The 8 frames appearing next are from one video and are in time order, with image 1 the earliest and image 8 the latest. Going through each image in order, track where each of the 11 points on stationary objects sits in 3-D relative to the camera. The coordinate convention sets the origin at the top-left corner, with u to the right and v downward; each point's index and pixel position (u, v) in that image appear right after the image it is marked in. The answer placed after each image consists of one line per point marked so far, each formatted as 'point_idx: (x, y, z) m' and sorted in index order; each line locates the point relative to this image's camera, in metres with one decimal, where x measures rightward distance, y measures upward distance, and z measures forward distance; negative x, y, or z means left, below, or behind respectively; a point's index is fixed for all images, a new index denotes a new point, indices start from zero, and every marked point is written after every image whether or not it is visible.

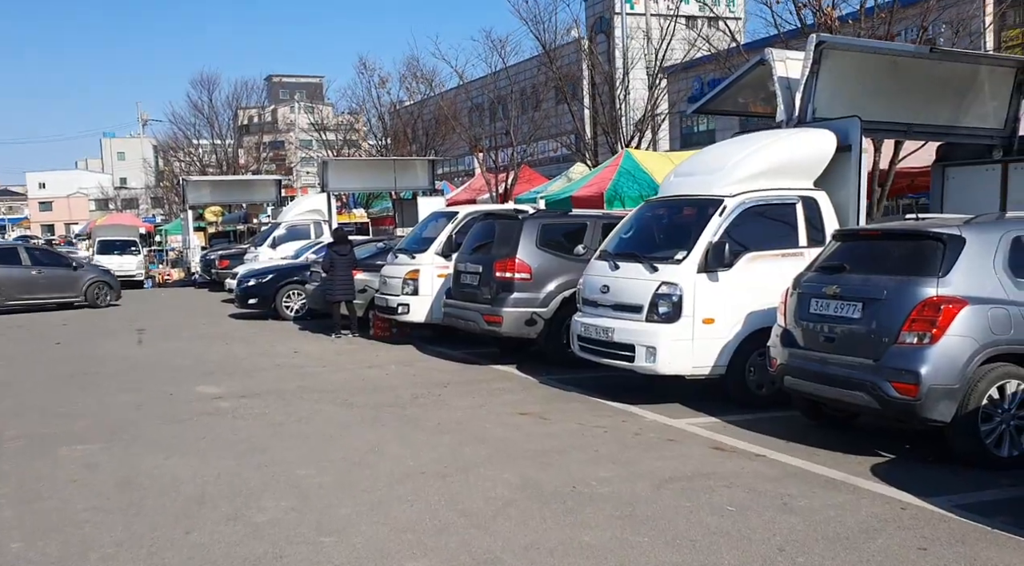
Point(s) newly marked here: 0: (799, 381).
0: (+2.0, -0.7, +6.3) m
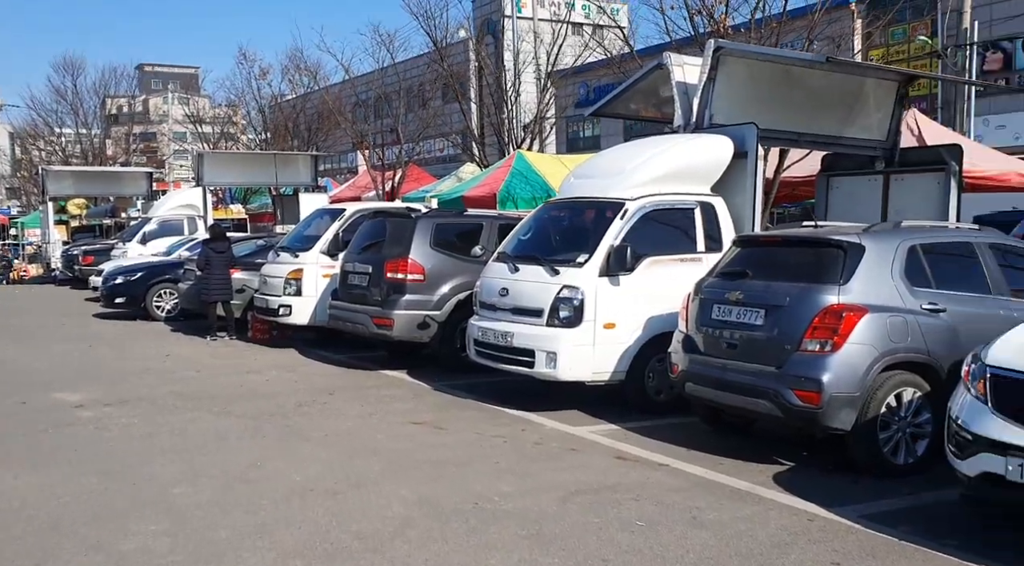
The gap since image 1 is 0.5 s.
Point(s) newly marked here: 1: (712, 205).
0: (+1.3, -0.7, +6.1) m
1: (+2.0, +0.8, +8.5) m
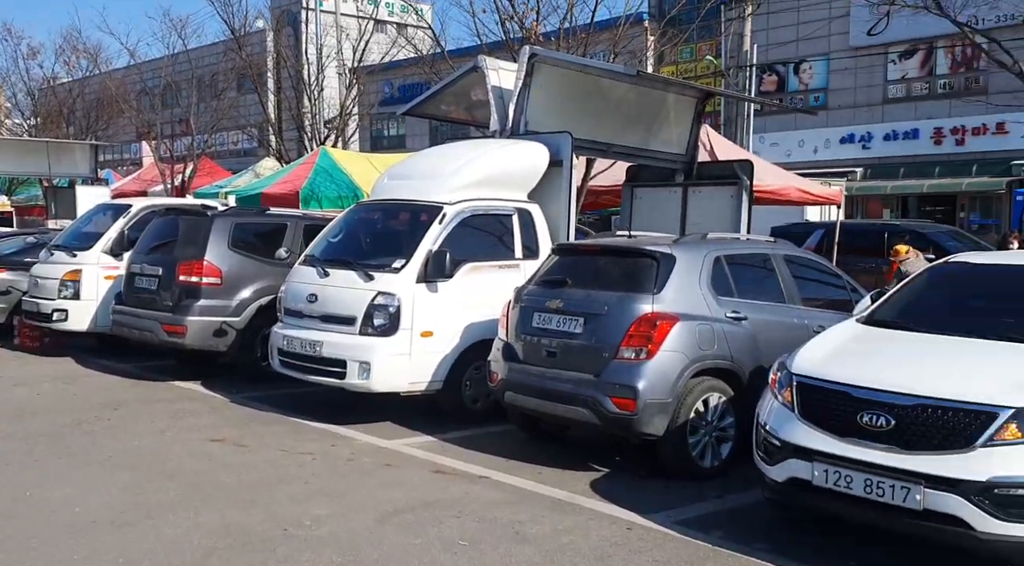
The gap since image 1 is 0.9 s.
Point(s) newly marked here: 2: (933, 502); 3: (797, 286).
0: (0.0, -0.8, +6.0) m
1: (+0.2, +0.7, +8.5) m
2: (+1.7, -0.9, +3.6) m
3: (+2.2, 0.0, +6.6) m
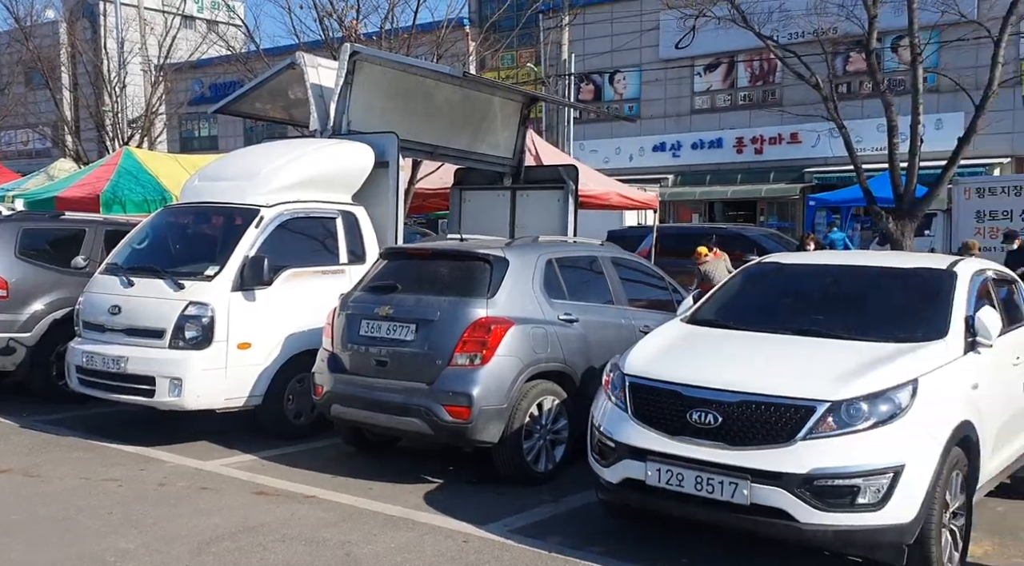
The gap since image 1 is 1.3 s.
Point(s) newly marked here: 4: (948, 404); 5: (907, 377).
0: (-1.1, -0.8, +5.7) m
1: (-1.5, +0.7, +8.1) m
2: (+1.1, -0.9, +3.7) m
3: (+0.9, 0.0, +6.7) m
4: (+1.9, -0.5, +3.8) m
5: (+1.7, -0.4, +3.8) m
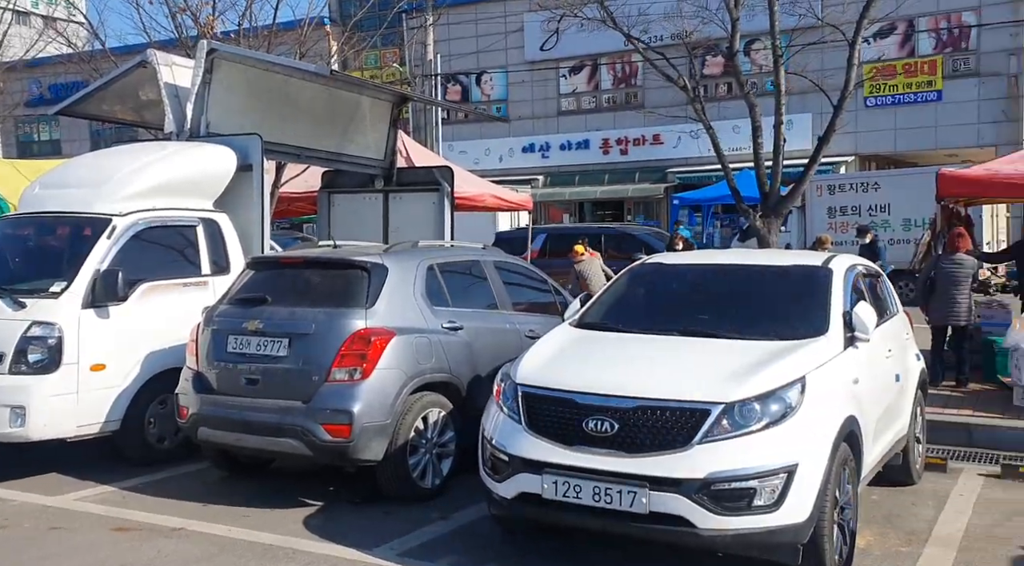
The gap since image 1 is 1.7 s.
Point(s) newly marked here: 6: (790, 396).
0: (-1.8, -0.9, +5.3) m
1: (-2.6, +0.5, +7.6) m
2: (+0.6, -0.9, +3.6) m
3: (0.0, -0.1, +6.6) m
4: (+1.5, -0.5, +3.9) m
5: (+1.3, -0.4, +3.8) m
6: (+1.2, -0.5, +3.7) m
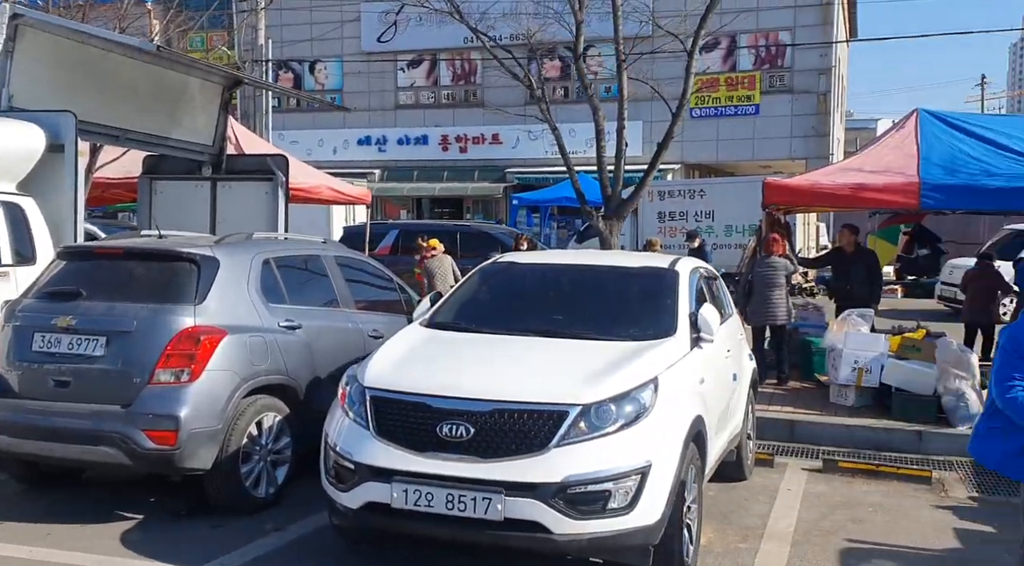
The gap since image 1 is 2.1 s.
0: (-2.7, -0.9, +4.7) m
1: (-3.9, +0.6, +6.8) m
2: (0.0, -0.9, +3.5) m
3: (-1.2, 0.0, +6.3) m
4: (+0.8, -0.5, +3.9) m
5: (+0.6, -0.4, +3.8) m
6: (+0.6, -0.5, +3.7) m
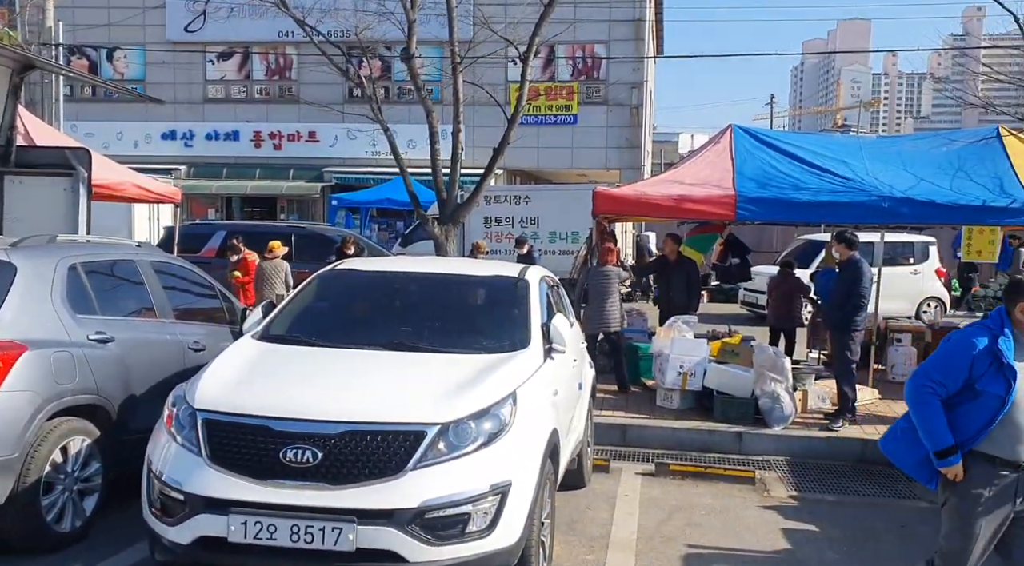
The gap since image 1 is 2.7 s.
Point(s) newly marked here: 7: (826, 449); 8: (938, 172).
0: (-3.5, -0.9, +3.8) m
1: (-5.1, +0.6, +5.6) m
2: (-0.5, -1.0, +3.2) m
3: (-2.3, -0.1, +5.7) m
4: (+0.1, -0.6, +3.8) m
5: (0.0, -0.5, +3.7) m
6: (0.0, -0.5, +3.6) m
7: (+2.4, -1.3, +6.7) m
8: (+4.3, +1.1, +8.5) m
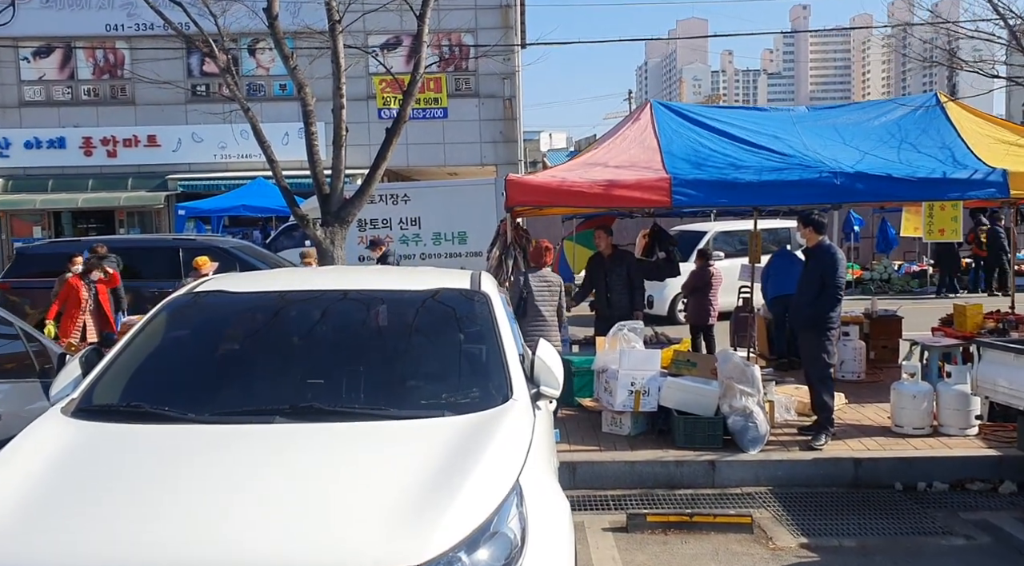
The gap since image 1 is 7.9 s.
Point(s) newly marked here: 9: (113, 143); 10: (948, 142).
0: (-3.4, -1.2, +1.8) m
1: (-5.4, +0.2, +3.4) m
2: (-0.4, -1.1, +1.7) m
3: (-2.6, -0.3, +3.9) m
4: (+0.1, -0.6, +2.4) m
5: (0.0, -0.5, +2.2) m
6: (0.0, -0.6, +2.1) m
7: (+2.0, -1.3, +5.6) m
8: (+3.3, +1.3, +7.7) m
9: (-9.4, +3.3, +20.2) m
10: (+3.9, +1.3, +7.6) m
